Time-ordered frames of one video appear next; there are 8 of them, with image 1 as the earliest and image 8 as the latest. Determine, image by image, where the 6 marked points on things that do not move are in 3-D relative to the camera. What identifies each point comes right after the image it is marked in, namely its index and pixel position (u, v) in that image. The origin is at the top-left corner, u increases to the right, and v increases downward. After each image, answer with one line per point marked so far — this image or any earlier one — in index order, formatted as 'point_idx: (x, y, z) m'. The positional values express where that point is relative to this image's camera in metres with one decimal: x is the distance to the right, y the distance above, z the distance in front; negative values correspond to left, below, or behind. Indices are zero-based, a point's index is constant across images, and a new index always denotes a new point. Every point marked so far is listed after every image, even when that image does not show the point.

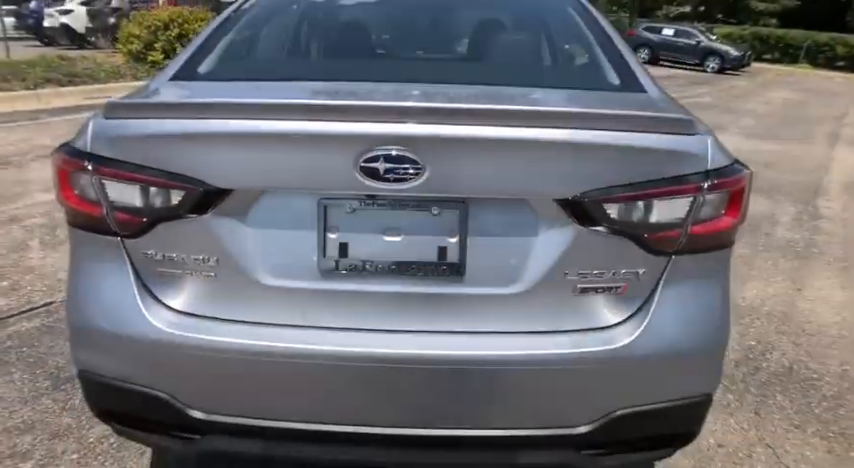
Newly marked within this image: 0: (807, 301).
0: (+2.0, -0.4, +2.9) m
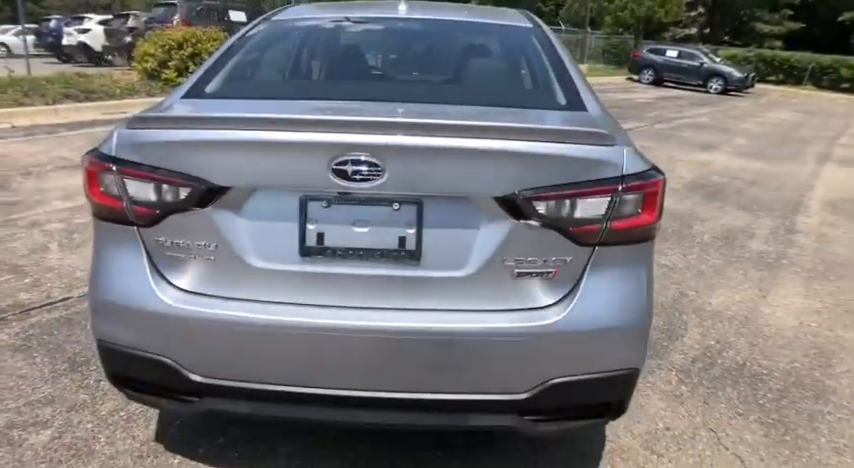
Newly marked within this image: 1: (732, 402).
0: (+2.0, -0.4, +3.1) m
1: (+1.3, -0.7, +2.2) m
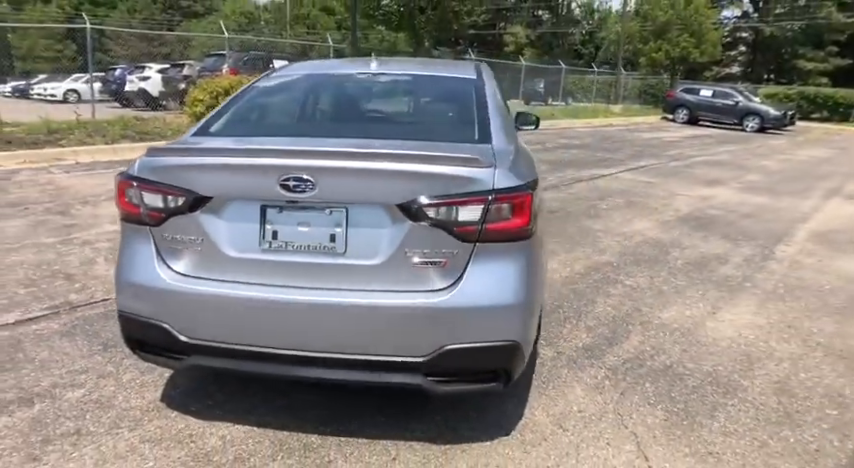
0: (+1.8, -0.5, +3.4) m
1: (+1.0, -0.8, +2.6) m
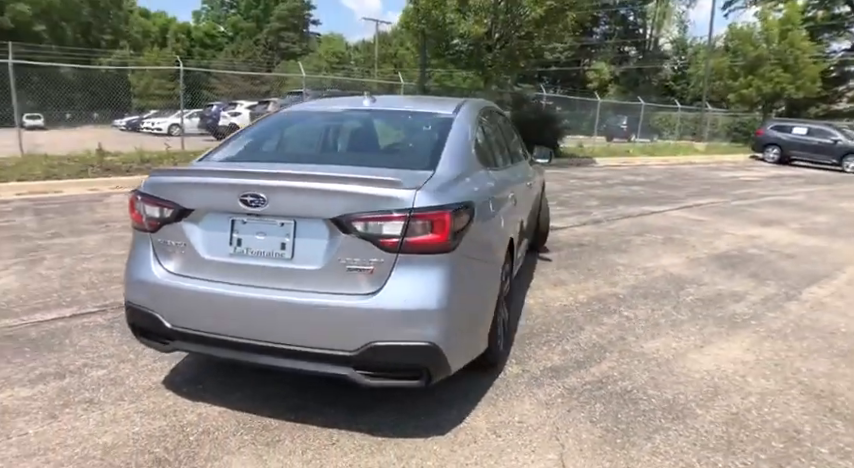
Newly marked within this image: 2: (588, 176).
0: (+1.7, -0.8, +3.4) m
1: (+0.8, -0.9, +2.7) m
2: (+3.9, +1.4, +13.2) m
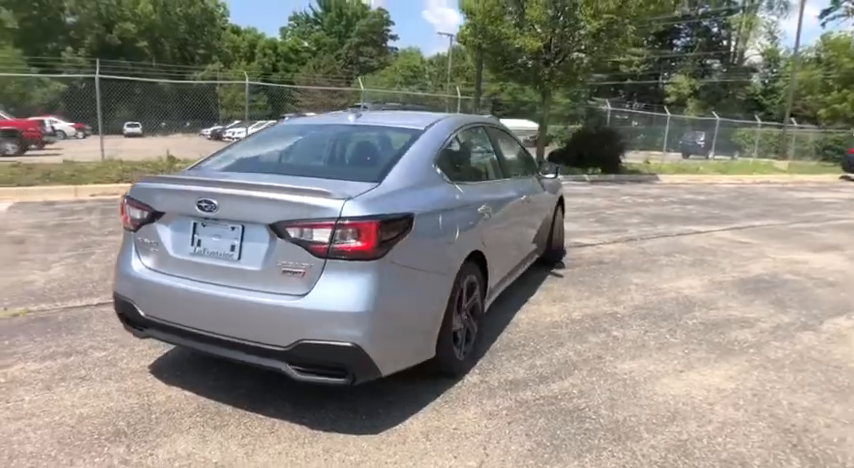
0: (+1.5, -0.9, +3.3) m
1: (+0.5, -1.0, +2.7) m
2: (+5.1, +1.0, +12.8) m
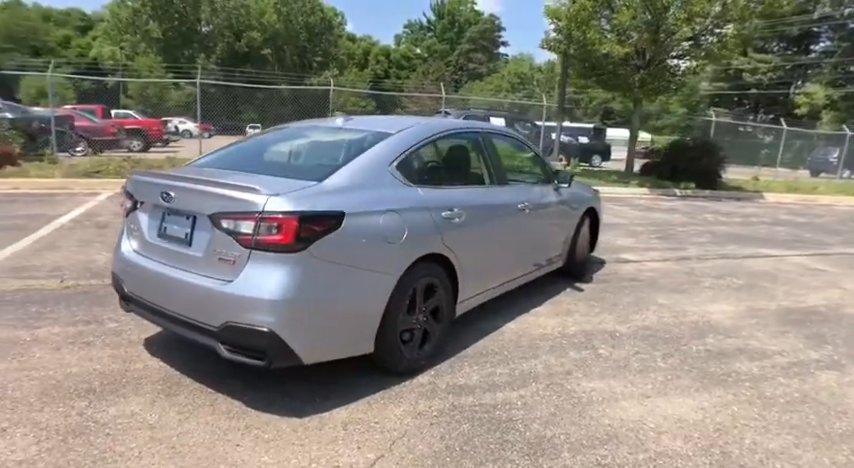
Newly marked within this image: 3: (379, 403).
0: (+1.2, -1.0, +3.1) m
1: (+0.1, -1.0, +2.7) m
2: (+6.6, +0.5, +11.8) m
3: (-0.3, -0.9, +3.0) m
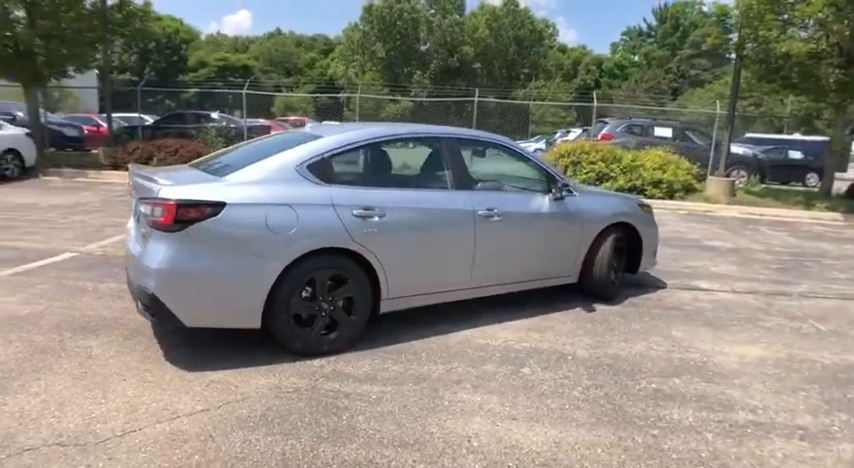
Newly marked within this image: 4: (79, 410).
0: (+0.4, -1.0, +3.0) m
1: (-0.8, -1.0, +3.0) m
2: (+8.7, -0.2, +8.9) m
3: (-1.1, -0.9, +3.4) m
4: (-1.8, -0.9, +2.9) m
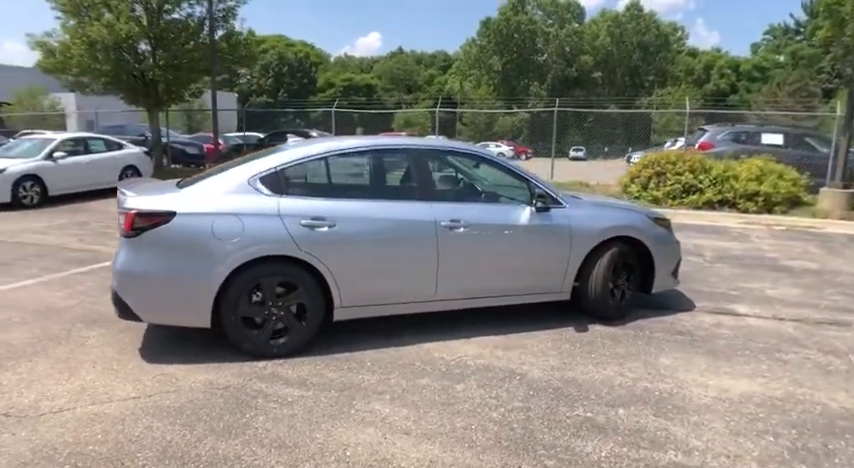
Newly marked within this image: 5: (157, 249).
0: (-0.2, -1.1, +3.0) m
1: (-1.3, -1.0, +3.3) m
2: (+9.3, -0.6, +6.9) m
3: (-1.5, -0.9, +3.7) m
4: (-2.4, -1.0, +3.3) m
5: (-1.8, -0.1, +3.6) m
